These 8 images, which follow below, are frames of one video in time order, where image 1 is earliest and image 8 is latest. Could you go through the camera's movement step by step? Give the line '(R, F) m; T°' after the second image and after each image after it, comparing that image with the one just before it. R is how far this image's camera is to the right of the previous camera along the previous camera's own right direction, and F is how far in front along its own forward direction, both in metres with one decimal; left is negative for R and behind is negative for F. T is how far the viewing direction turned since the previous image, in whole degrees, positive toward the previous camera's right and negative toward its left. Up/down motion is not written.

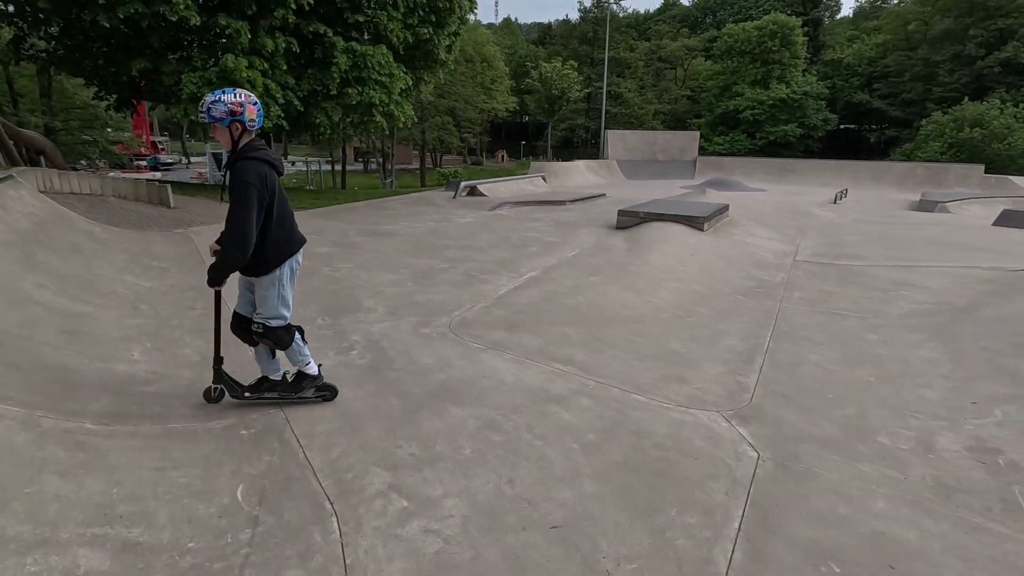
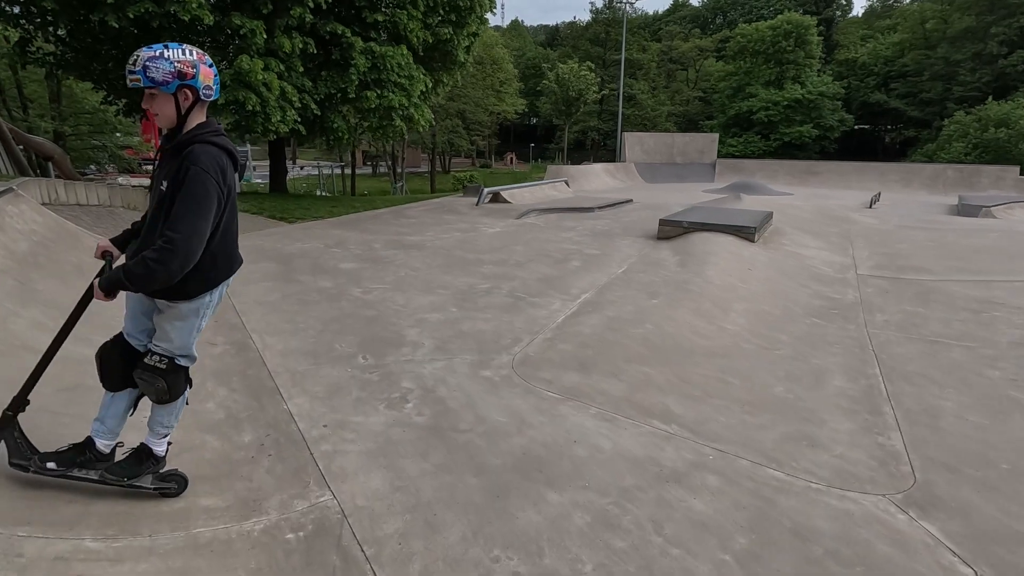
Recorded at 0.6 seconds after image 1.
(-0.4, +0.6) m; -1°
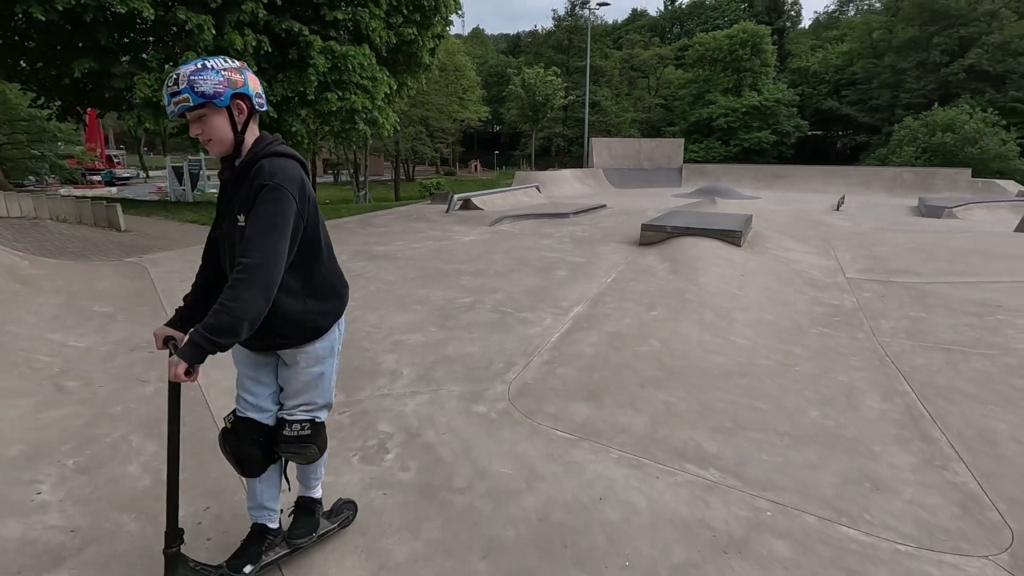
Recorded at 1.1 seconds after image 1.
(-0.2, +0.5) m; +4°
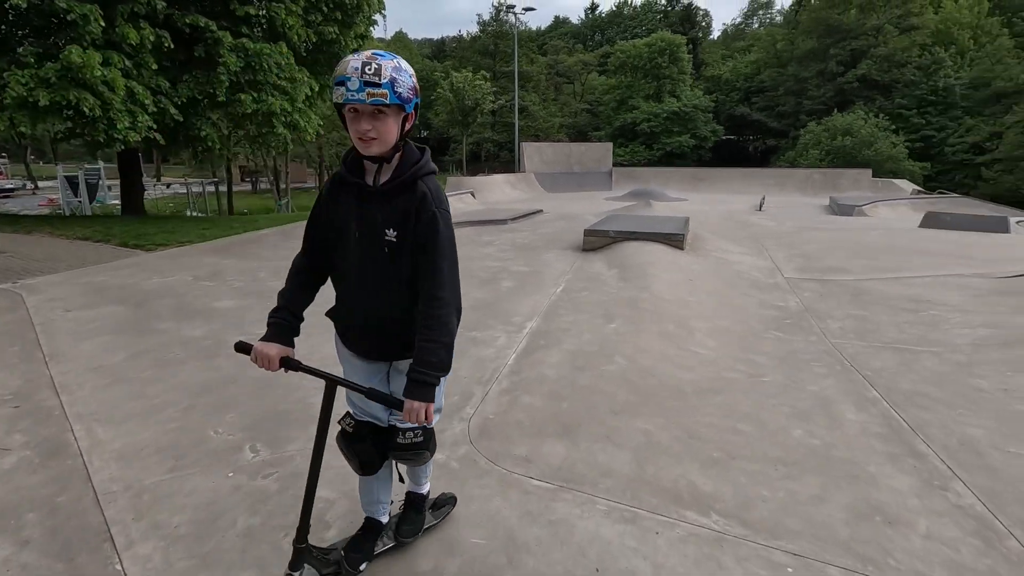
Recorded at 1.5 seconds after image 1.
(-0.1, +0.4) m; +7°
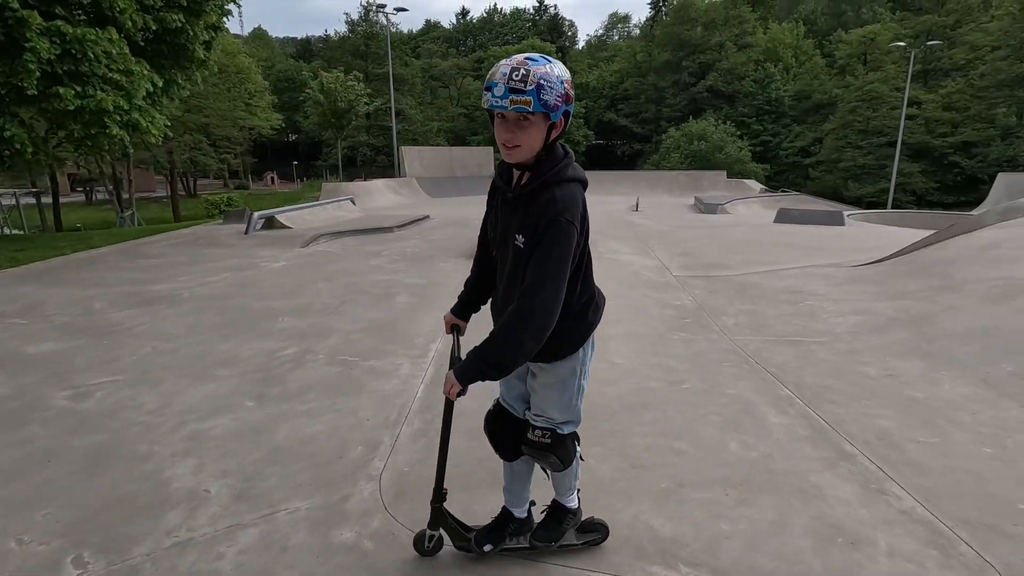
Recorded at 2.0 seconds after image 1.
(-0.1, +0.4) m; +12°
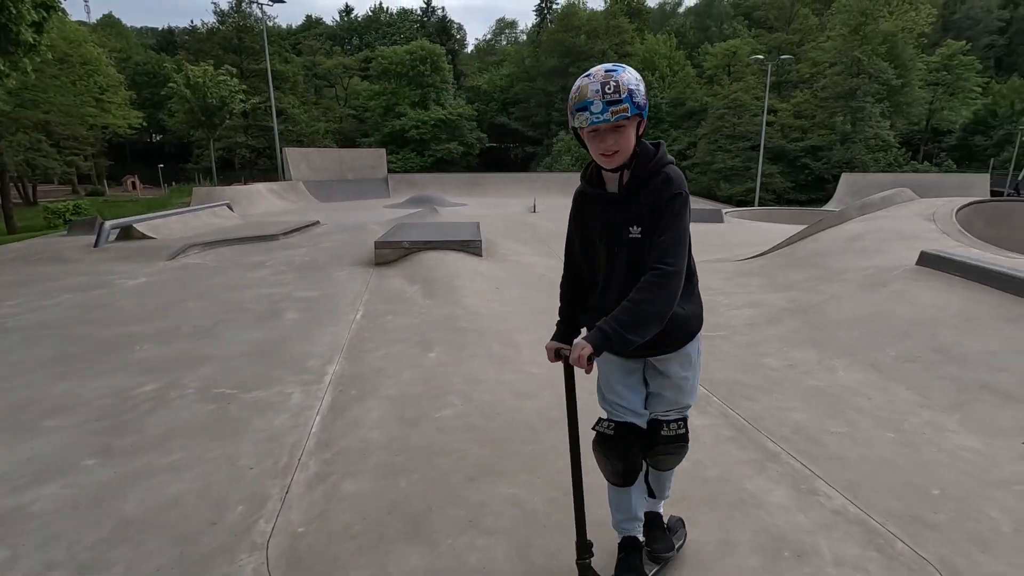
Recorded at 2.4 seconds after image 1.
(0.0, +0.3) m; +11°
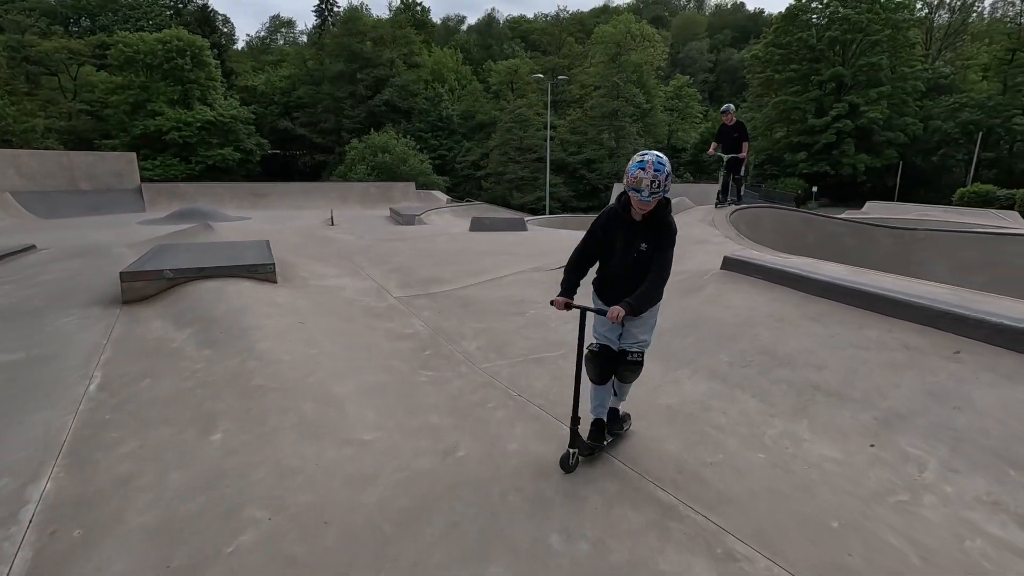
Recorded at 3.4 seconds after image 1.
(-0.1, +0.7) m; +21°
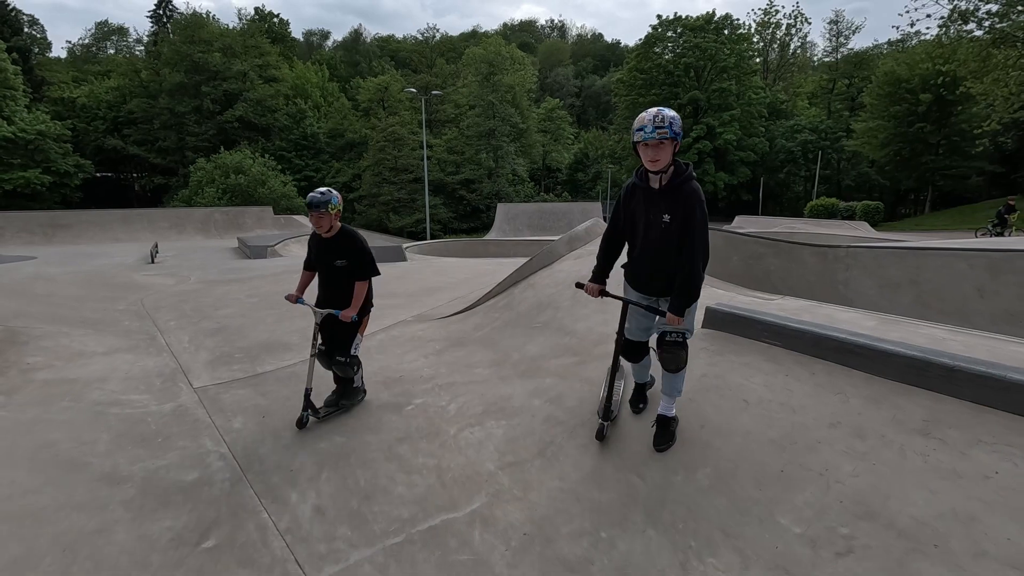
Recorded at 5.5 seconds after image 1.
(+0.1, +2.0) m; +12°
